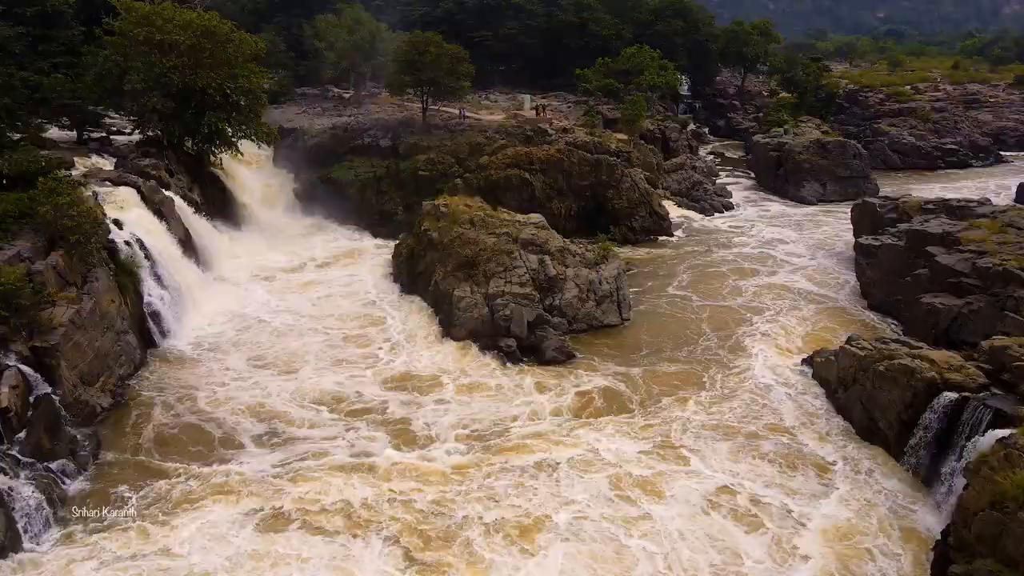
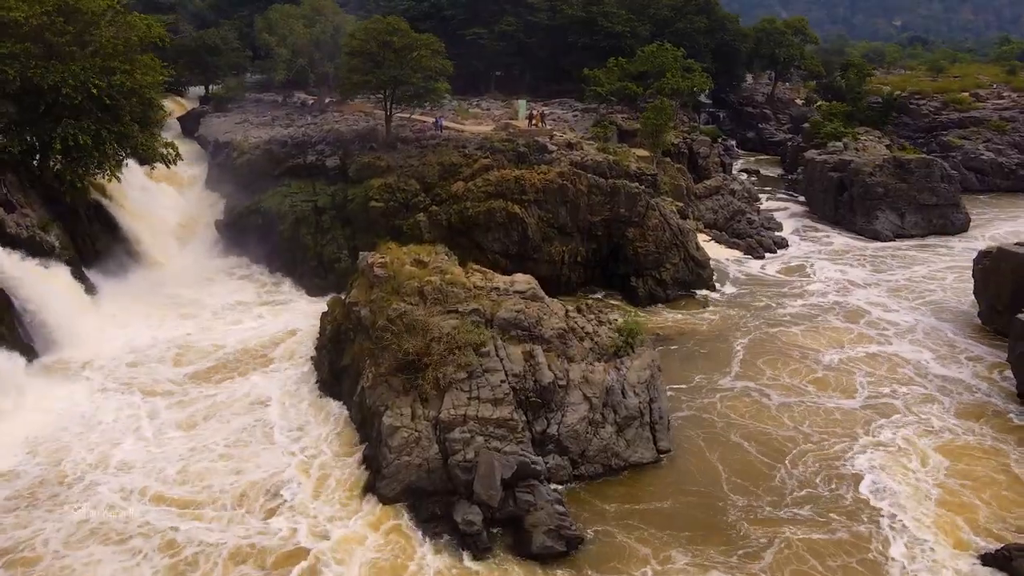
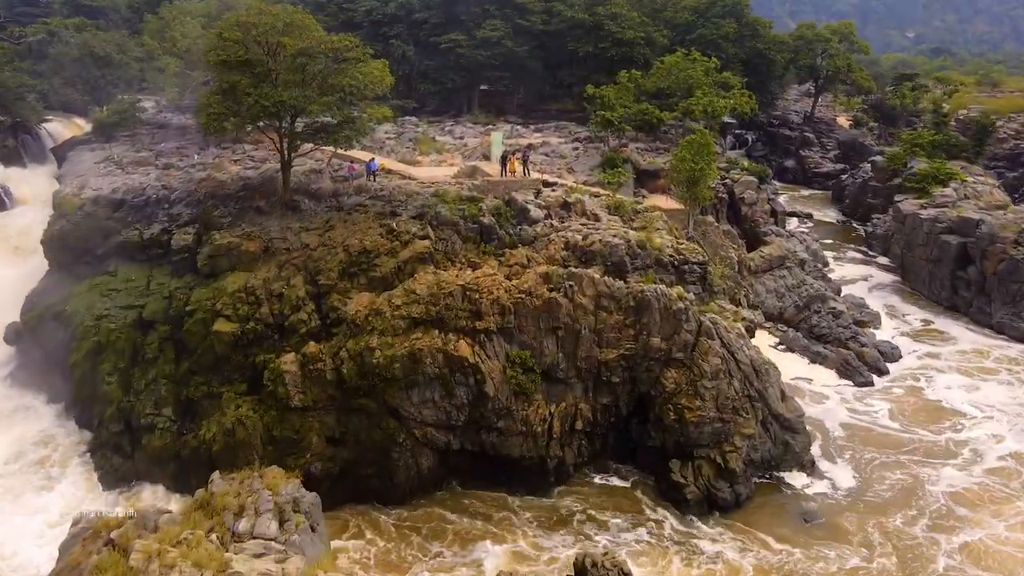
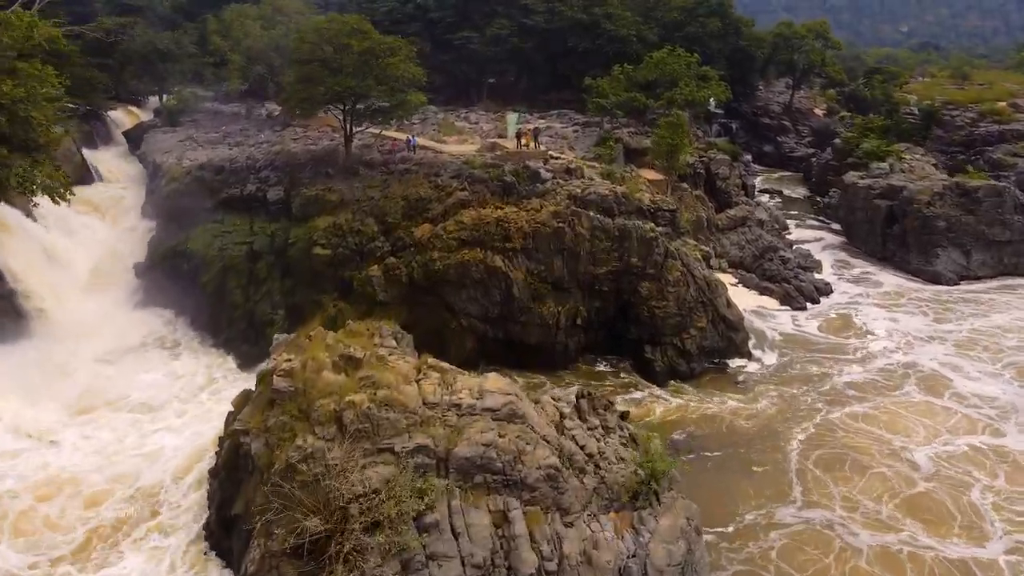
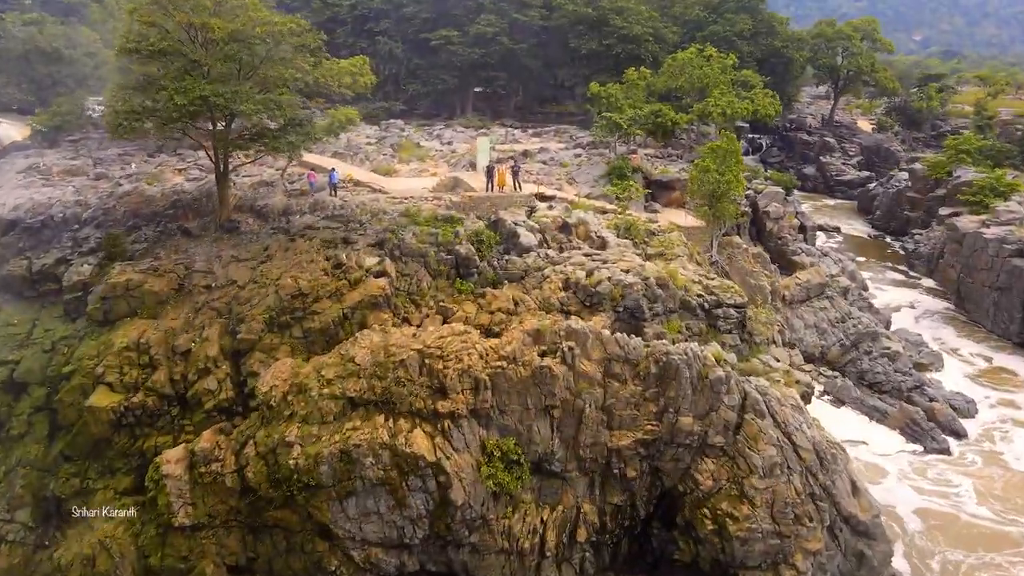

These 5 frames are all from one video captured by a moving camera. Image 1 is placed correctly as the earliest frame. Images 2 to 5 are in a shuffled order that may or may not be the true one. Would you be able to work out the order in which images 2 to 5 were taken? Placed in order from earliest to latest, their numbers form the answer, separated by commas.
2, 4, 3, 5
